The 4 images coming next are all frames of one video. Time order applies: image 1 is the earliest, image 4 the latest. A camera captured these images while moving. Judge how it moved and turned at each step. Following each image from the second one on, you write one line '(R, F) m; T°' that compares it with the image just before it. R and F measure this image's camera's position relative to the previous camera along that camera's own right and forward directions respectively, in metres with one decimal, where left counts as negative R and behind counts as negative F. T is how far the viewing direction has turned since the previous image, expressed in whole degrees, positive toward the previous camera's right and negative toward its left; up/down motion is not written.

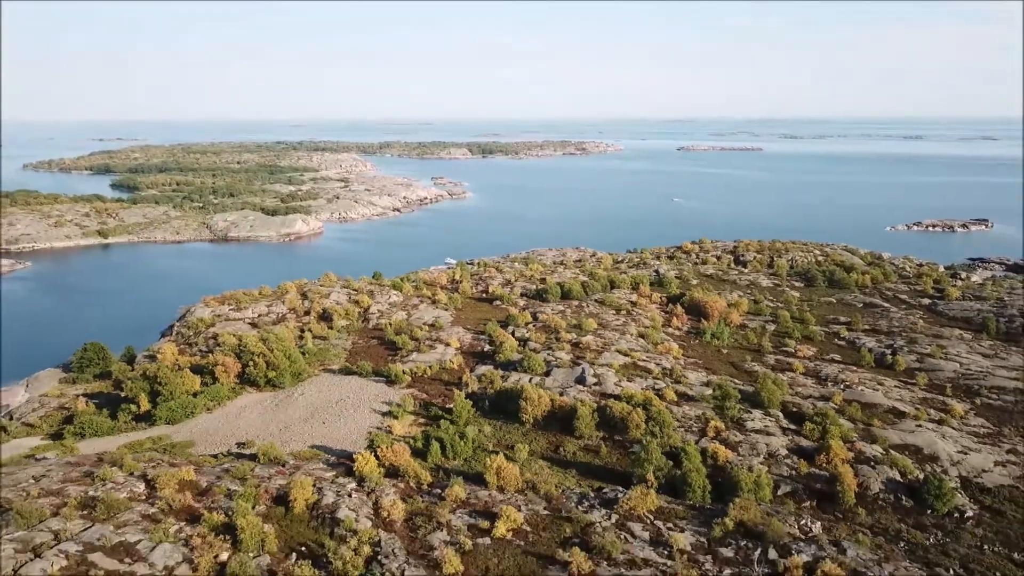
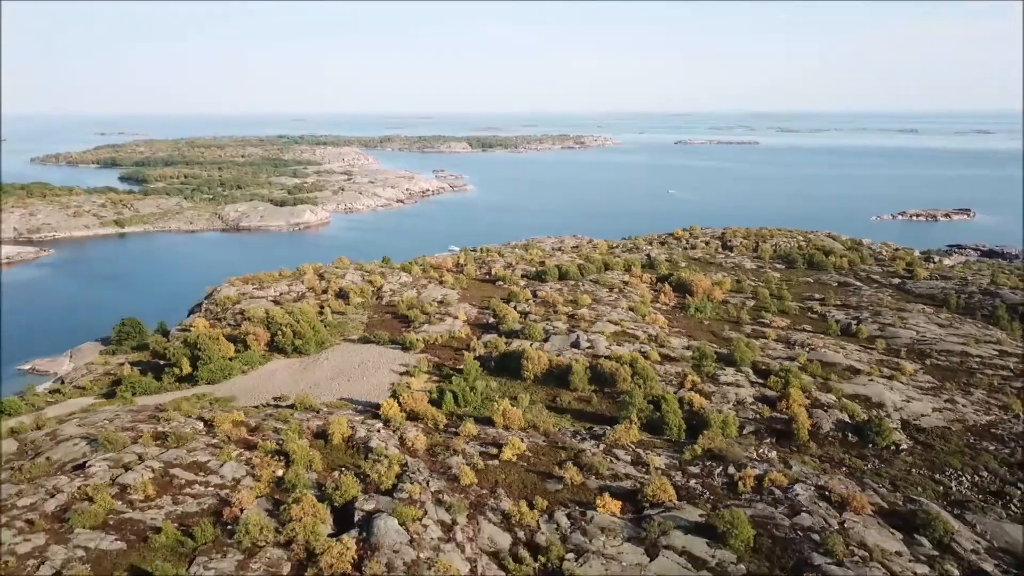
(-0.1, -2.2) m; 0°
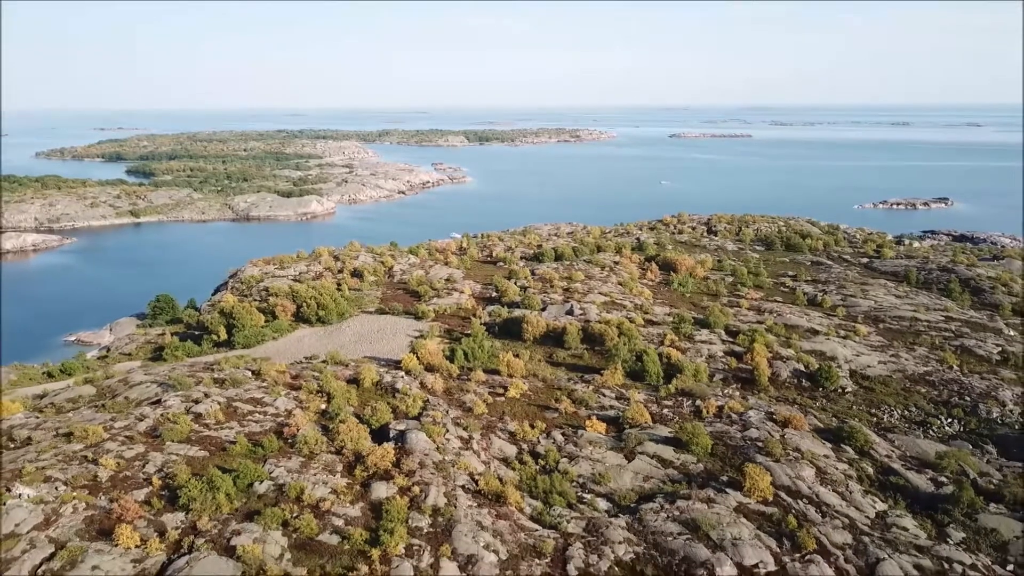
(-0.2, -2.6) m; 0°
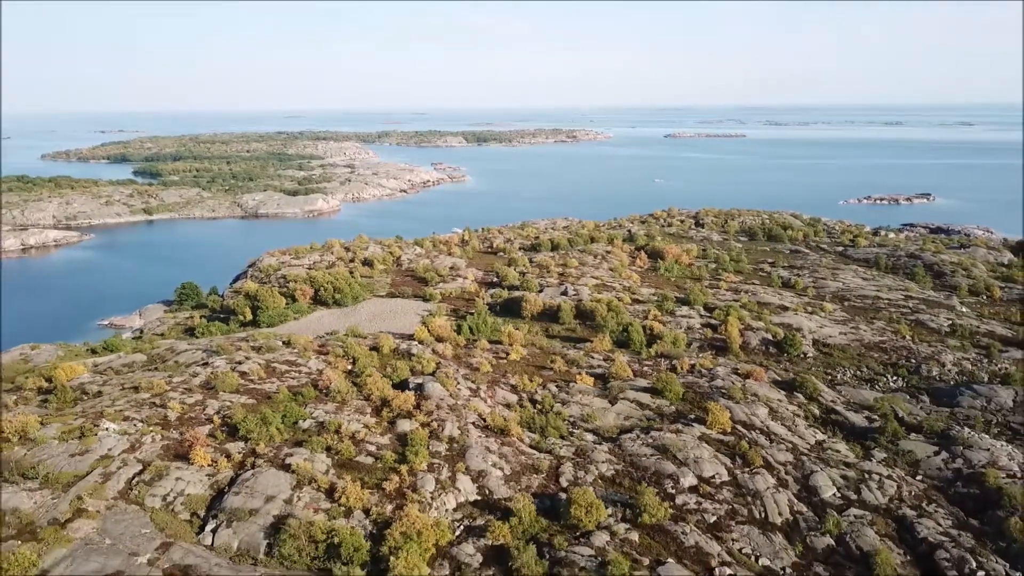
(-0.1, -2.3) m; 0°
